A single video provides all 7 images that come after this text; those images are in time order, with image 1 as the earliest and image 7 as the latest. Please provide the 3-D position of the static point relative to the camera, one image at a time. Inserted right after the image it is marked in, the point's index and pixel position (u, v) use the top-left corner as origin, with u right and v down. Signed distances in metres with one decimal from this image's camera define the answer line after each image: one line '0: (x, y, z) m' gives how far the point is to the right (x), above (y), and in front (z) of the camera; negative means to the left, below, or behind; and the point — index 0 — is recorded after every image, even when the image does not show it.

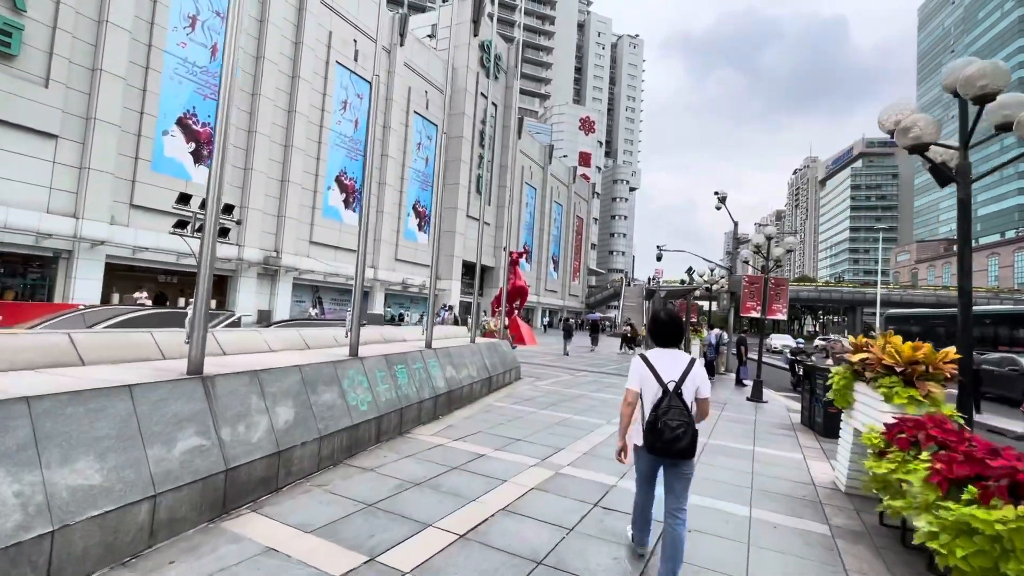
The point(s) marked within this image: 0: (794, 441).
0: (+4.2, -2.3, +7.0) m
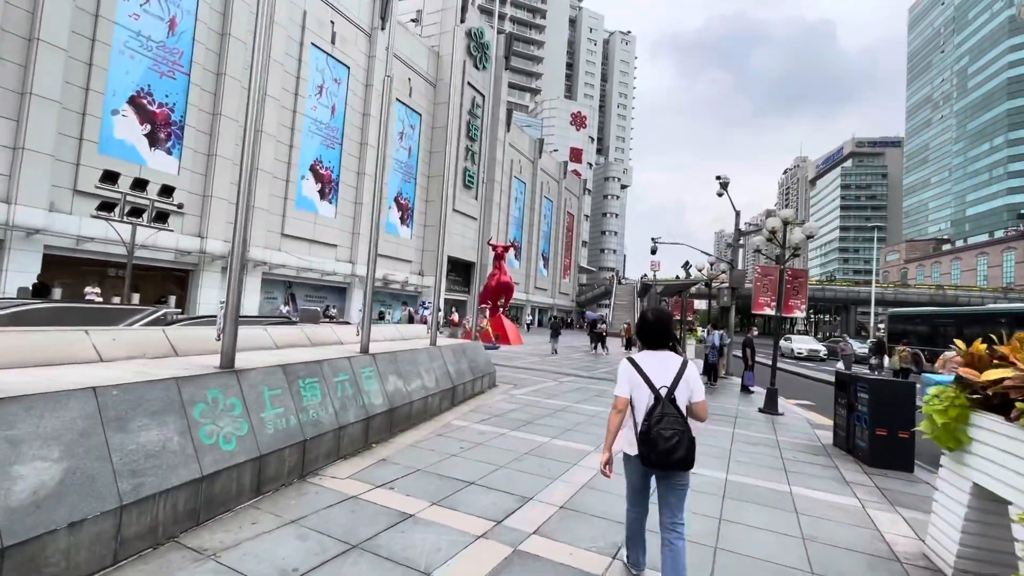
0: (+3.7, -2.1, +5.4) m
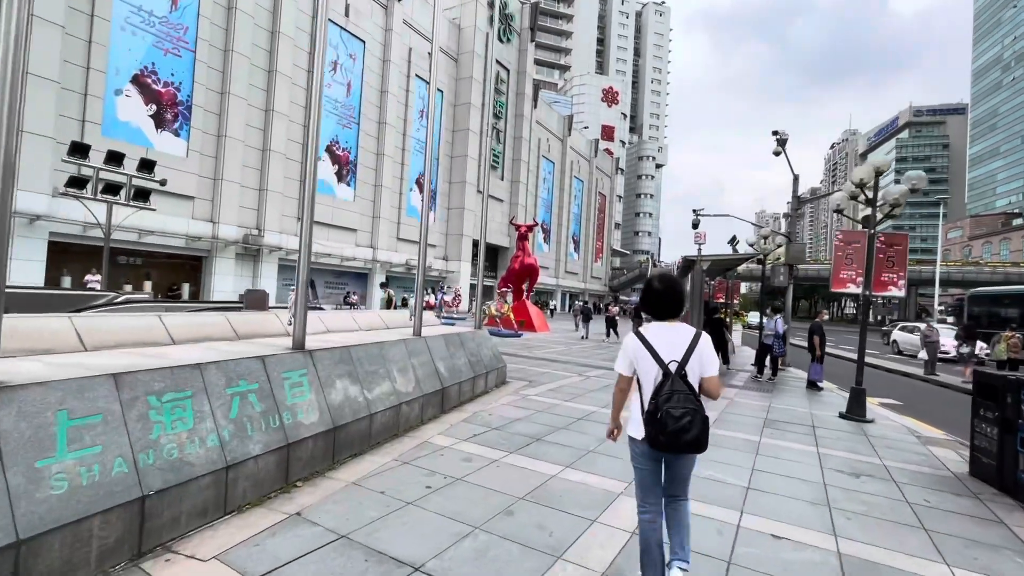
0: (+3.6, -1.8, +3.5) m
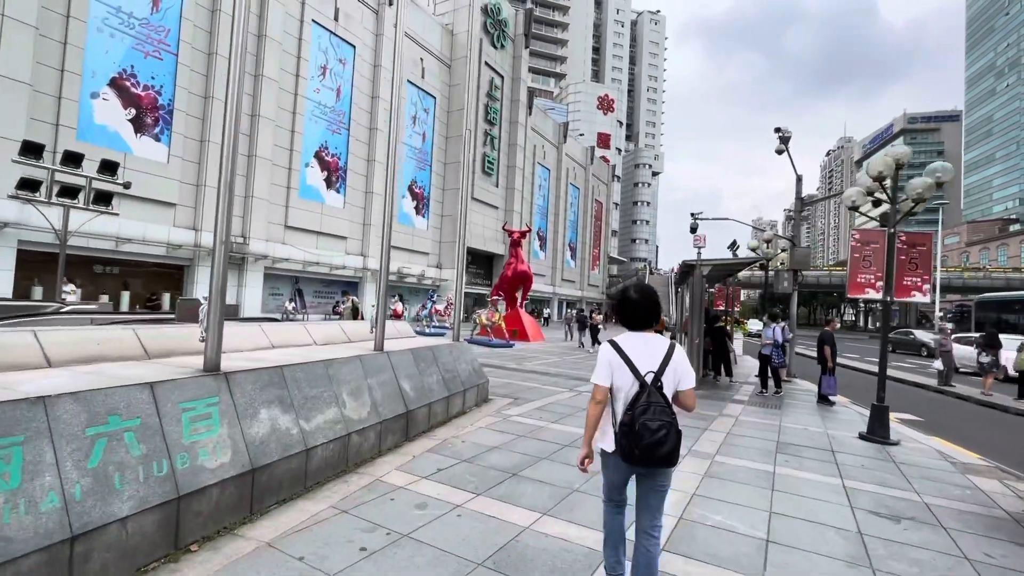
0: (+3.4, -1.8, +2.7) m
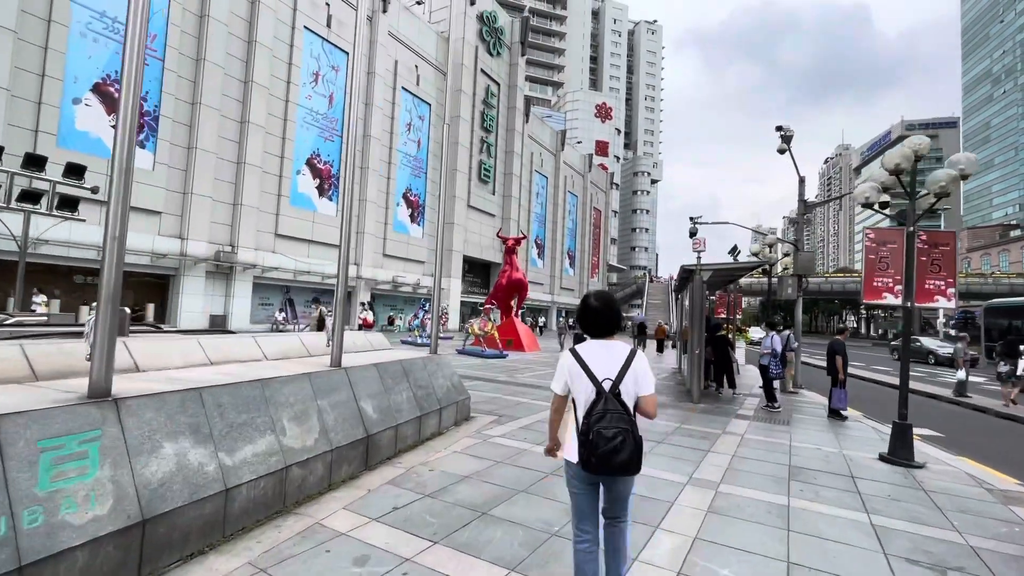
0: (+3.1, -1.8, +2.0) m
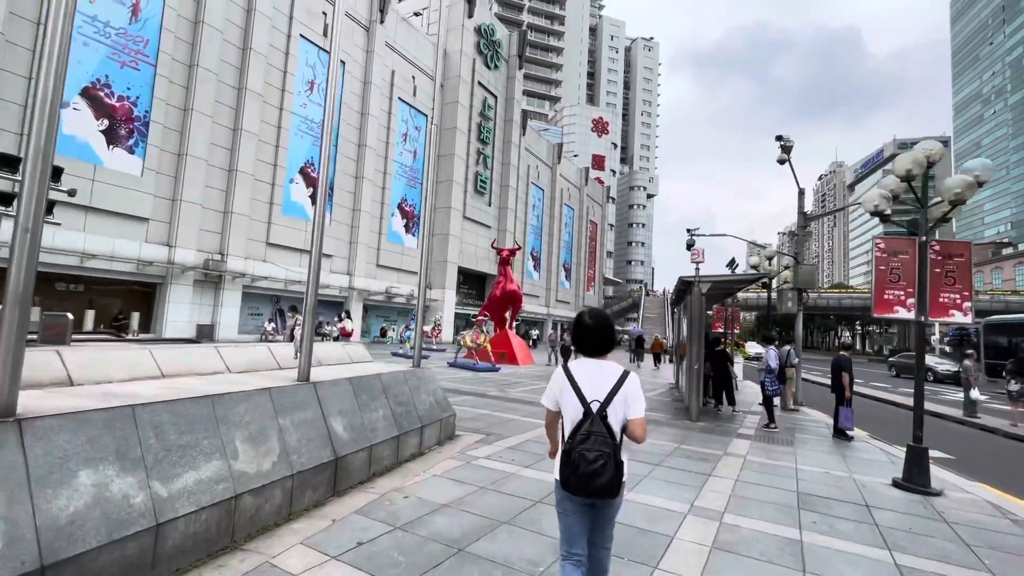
0: (+3.0, -1.9, +1.6) m
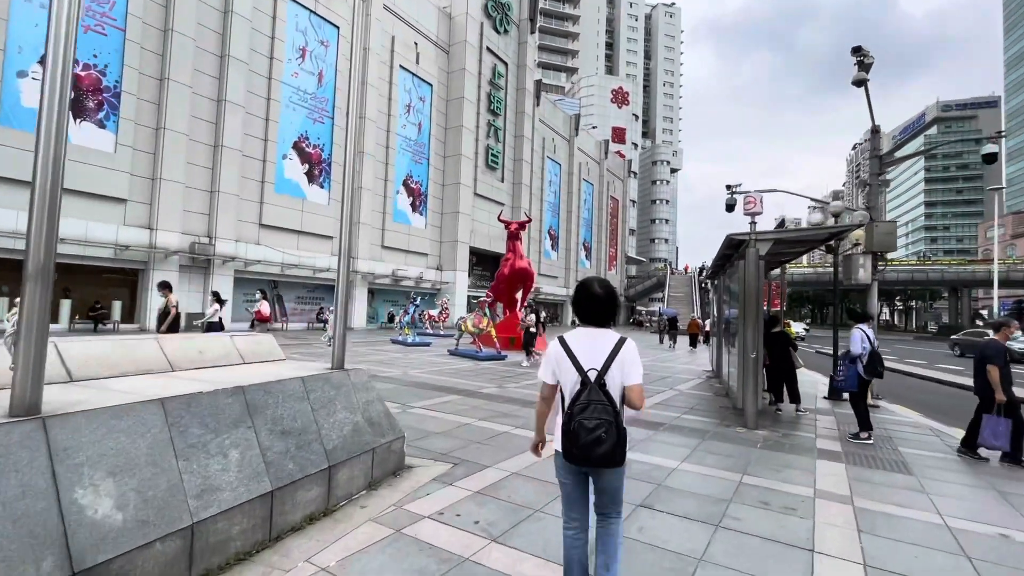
0: (+2.6, -1.6, -0.7) m
